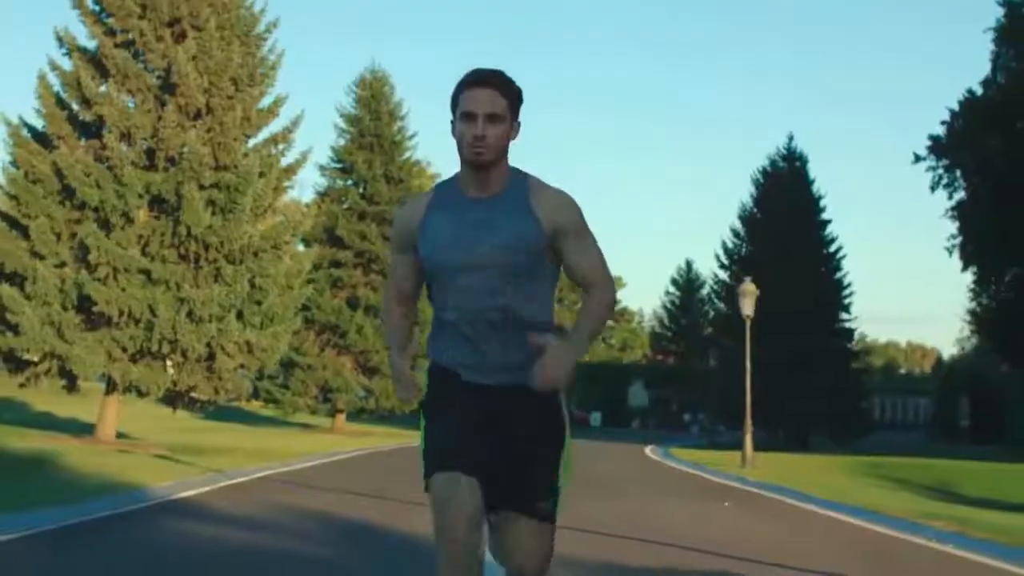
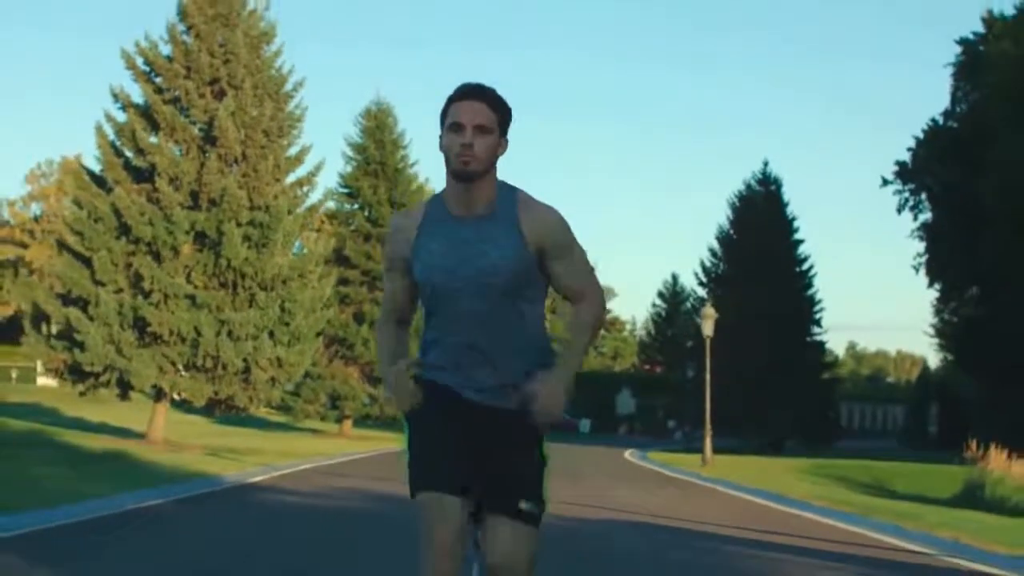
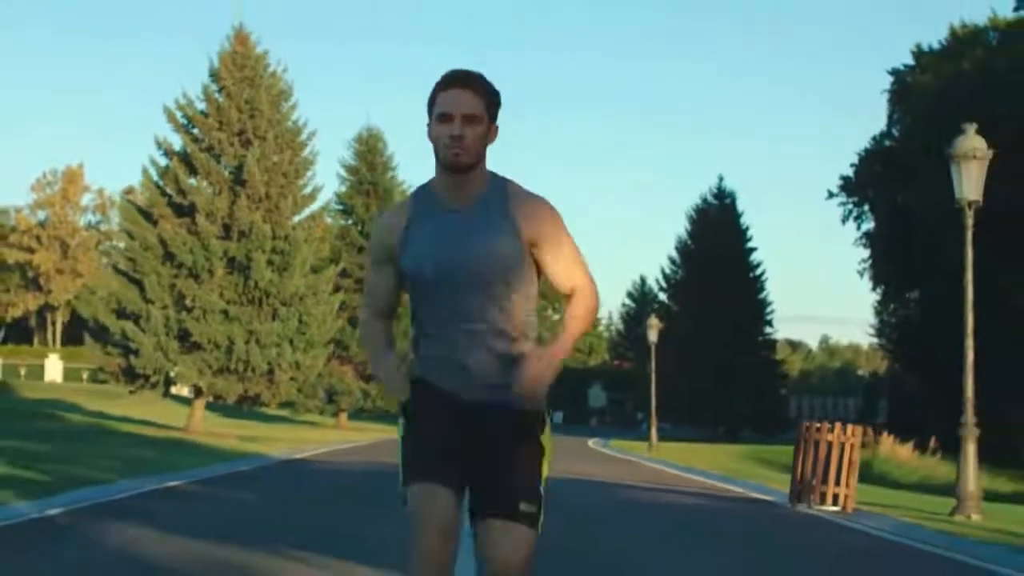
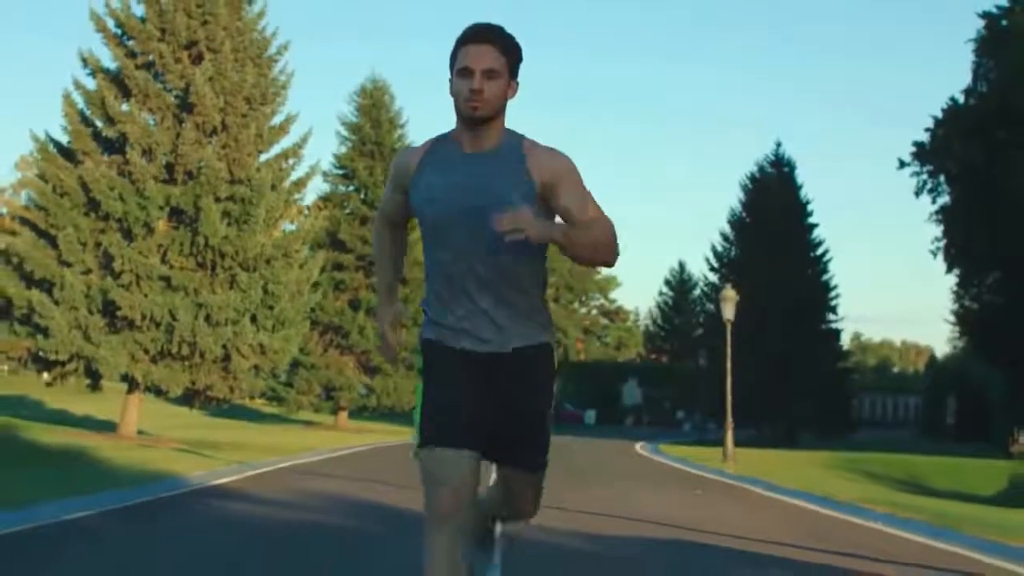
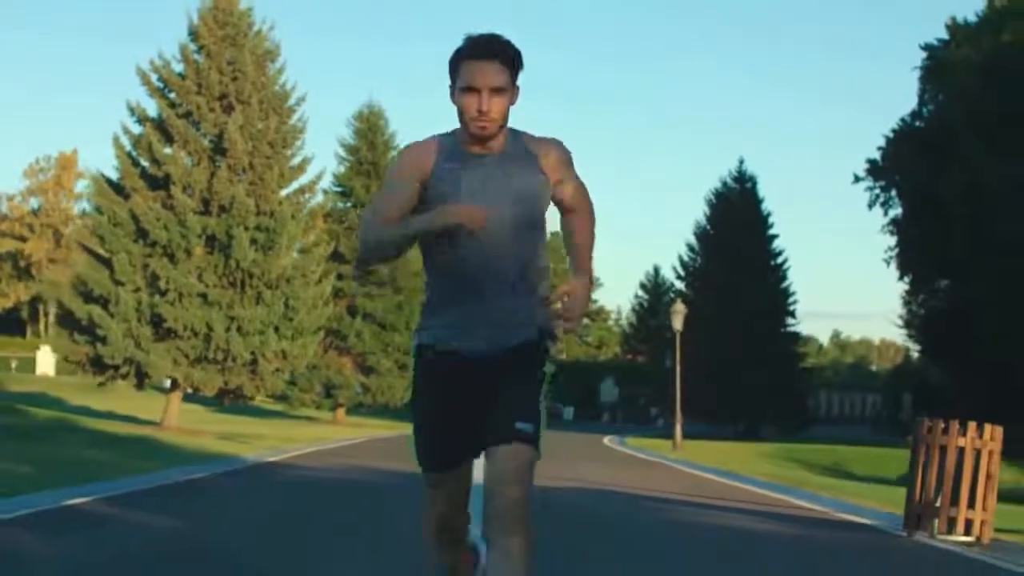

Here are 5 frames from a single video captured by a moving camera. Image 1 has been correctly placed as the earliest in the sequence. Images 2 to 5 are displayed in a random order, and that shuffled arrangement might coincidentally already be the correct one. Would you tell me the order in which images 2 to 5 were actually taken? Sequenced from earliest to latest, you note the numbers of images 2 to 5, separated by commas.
4, 2, 5, 3
